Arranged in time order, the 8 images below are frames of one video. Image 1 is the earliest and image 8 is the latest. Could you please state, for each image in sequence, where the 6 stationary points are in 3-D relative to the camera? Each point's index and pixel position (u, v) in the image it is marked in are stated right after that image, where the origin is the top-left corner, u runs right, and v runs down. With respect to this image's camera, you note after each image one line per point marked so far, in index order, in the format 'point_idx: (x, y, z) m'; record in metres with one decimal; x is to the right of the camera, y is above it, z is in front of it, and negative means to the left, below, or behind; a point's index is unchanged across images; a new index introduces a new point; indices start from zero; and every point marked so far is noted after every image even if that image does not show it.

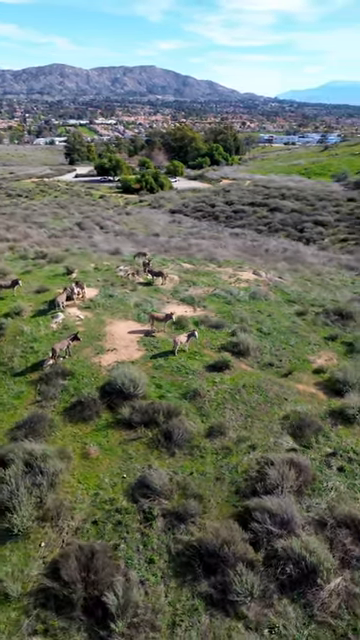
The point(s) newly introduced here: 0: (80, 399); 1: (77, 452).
0: (-2.6, -2.1, +12.4) m
1: (-2.4, -3.1, +10.9) m
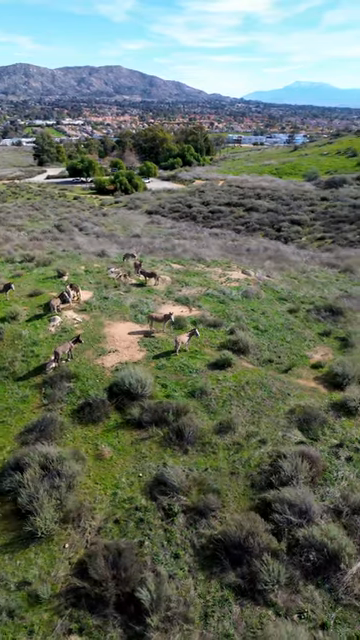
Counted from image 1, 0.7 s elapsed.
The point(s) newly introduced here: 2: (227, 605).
0: (-2.4, -2.1, +12.5) m
1: (-2.1, -3.1, +11.0) m
2: (+0.8, -4.8, +7.9) m
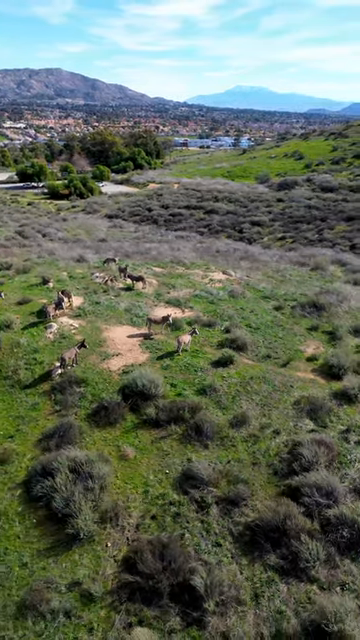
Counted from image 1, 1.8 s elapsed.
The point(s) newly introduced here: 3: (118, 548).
0: (-2.1, -2.3, +12.6) m
1: (-1.6, -3.2, +11.2) m
2: (+1.7, -4.8, +8.4) m
3: (-1.2, -4.4, +9.1) m
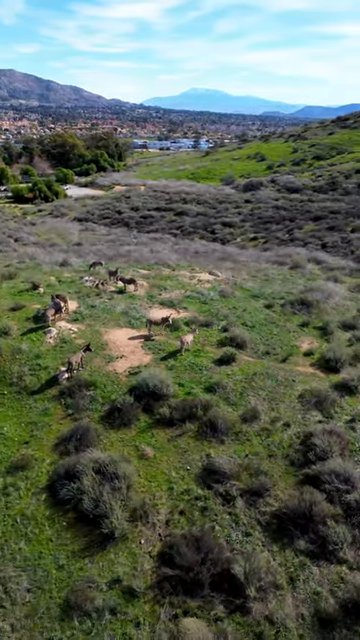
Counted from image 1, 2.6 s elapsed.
0: (-1.8, -2.3, +12.7) m
1: (-1.1, -3.3, +11.3) m
2: (+2.4, -4.7, +8.8) m
3: (-0.6, -4.5, +9.3) m
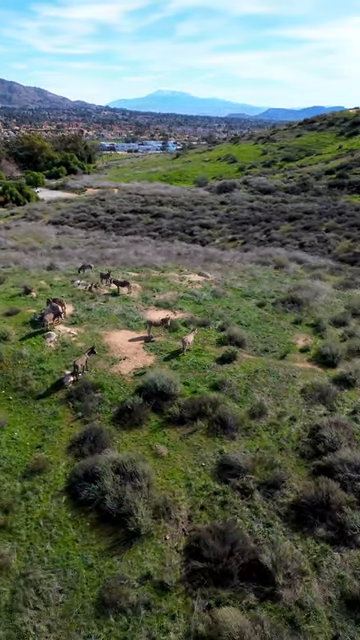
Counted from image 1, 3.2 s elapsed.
0: (-1.5, -2.4, +12.9) m
1: (-0.8, -3.3, +11.5) m
2: (+2.9, -4.6, +9.2) m
3: (-0.1, -4.5, +9.5) m
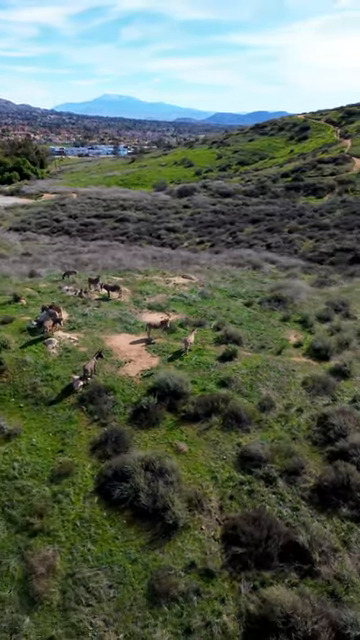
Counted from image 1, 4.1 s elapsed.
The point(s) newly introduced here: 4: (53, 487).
0: (-1.2, -2.5, +13.2) m
1: (-0.2, -3.3, +11.9) m
2: (+3.7, -4.5, +9.9) m
3: (+0.7, -4.5, +9.9) m
4: (-3.0, -3.9, +10.8) m
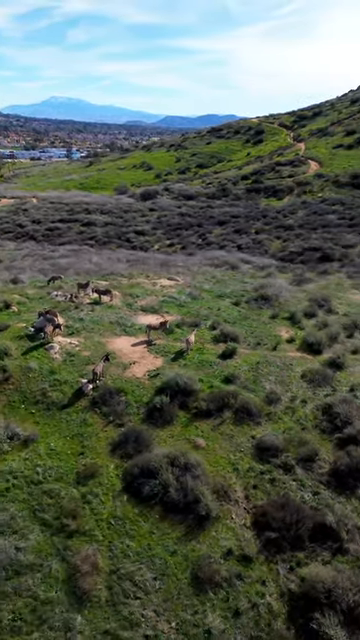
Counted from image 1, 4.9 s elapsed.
0: (-0.8, -2.5, +13.5) m
1: (+0.3, -3.3, +12.2) m
2: (+4.4, -4.3, +10.6) m
3: (+1.4, -4.4, +10.4) m
4: (-2.3, -4.0, +11.0) m
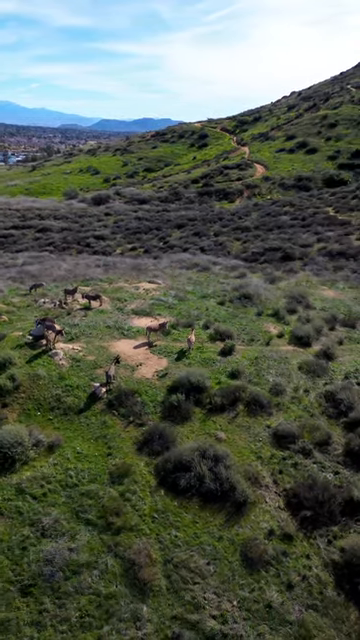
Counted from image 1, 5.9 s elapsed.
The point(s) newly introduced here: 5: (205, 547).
0: (-0.4, -2.5, +13.9) m
1: (+0.9, -3.3, +12.8) m
2: (+5.2, -4.1, +11.7) m
3: (+2.3, -4.3, +11.1) m
4: (-1.5, -4.1, +11.3) m
5: (+0.5, -4.9, +9.9) m
